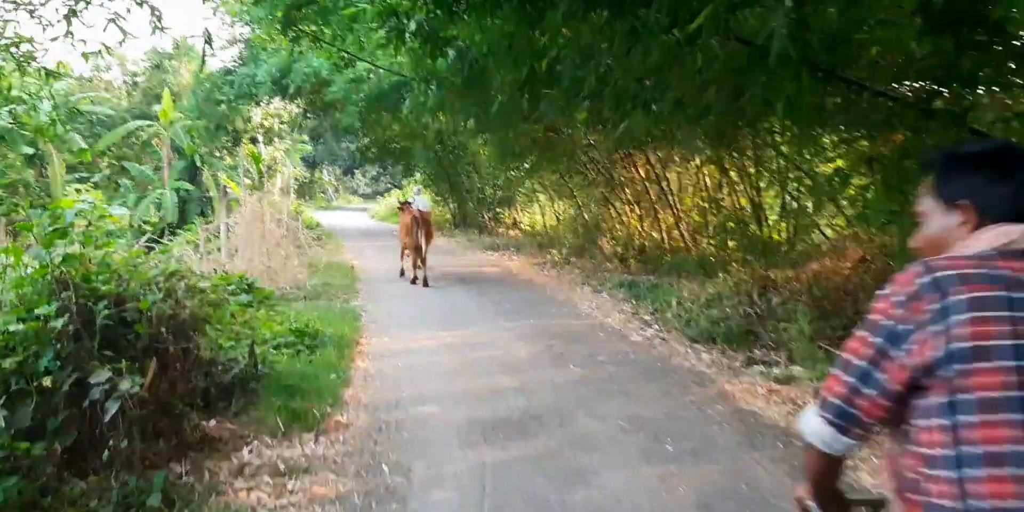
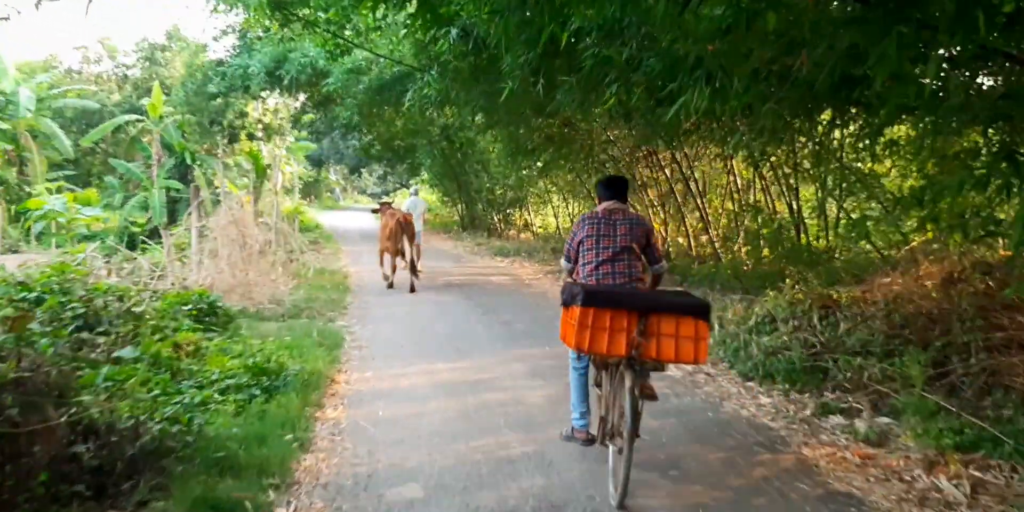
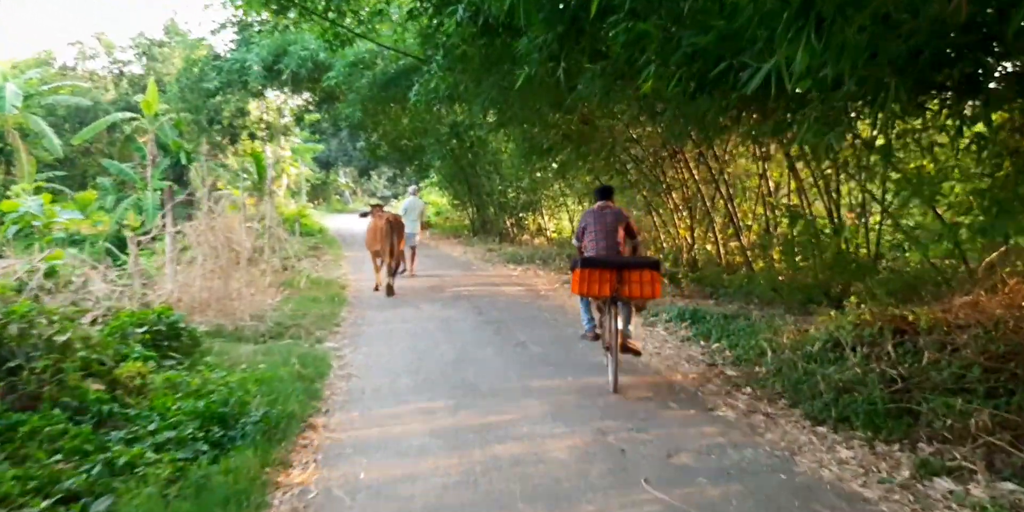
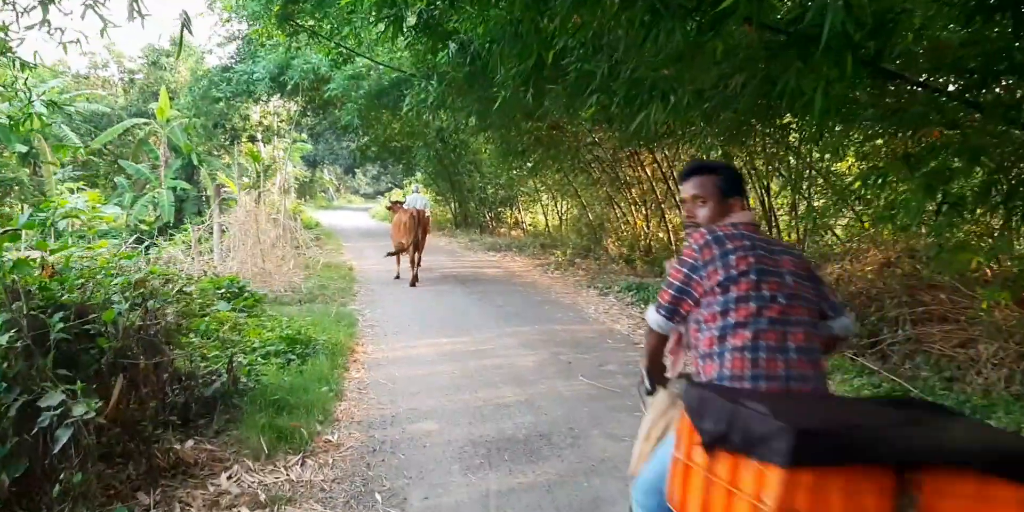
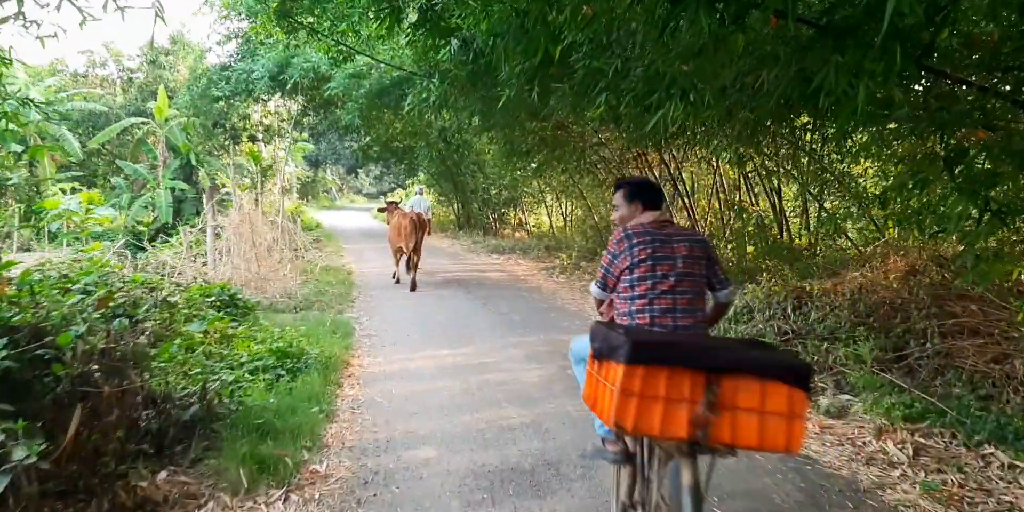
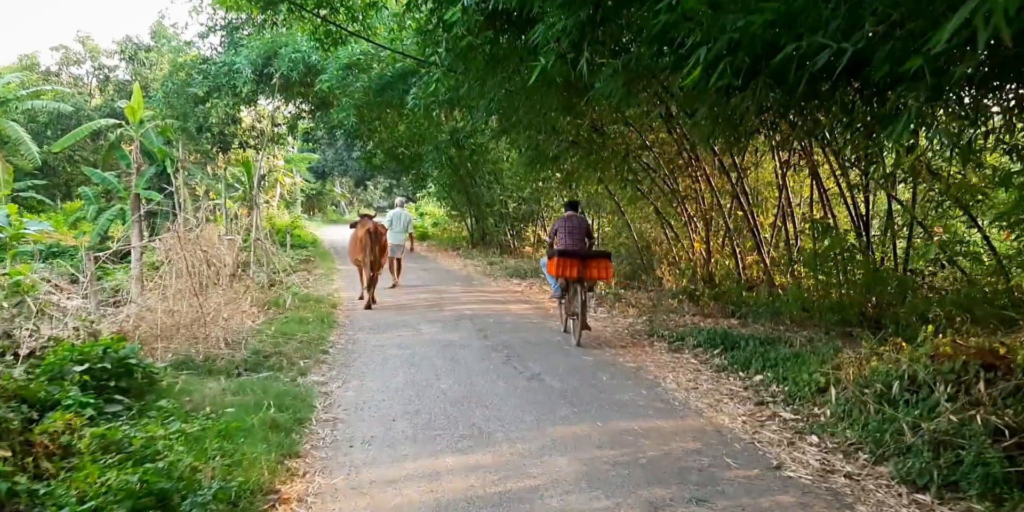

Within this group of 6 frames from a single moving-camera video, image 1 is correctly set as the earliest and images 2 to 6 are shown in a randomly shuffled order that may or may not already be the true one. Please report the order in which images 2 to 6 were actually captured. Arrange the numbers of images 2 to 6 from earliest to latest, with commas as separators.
4, 5, 2, 3, 6
